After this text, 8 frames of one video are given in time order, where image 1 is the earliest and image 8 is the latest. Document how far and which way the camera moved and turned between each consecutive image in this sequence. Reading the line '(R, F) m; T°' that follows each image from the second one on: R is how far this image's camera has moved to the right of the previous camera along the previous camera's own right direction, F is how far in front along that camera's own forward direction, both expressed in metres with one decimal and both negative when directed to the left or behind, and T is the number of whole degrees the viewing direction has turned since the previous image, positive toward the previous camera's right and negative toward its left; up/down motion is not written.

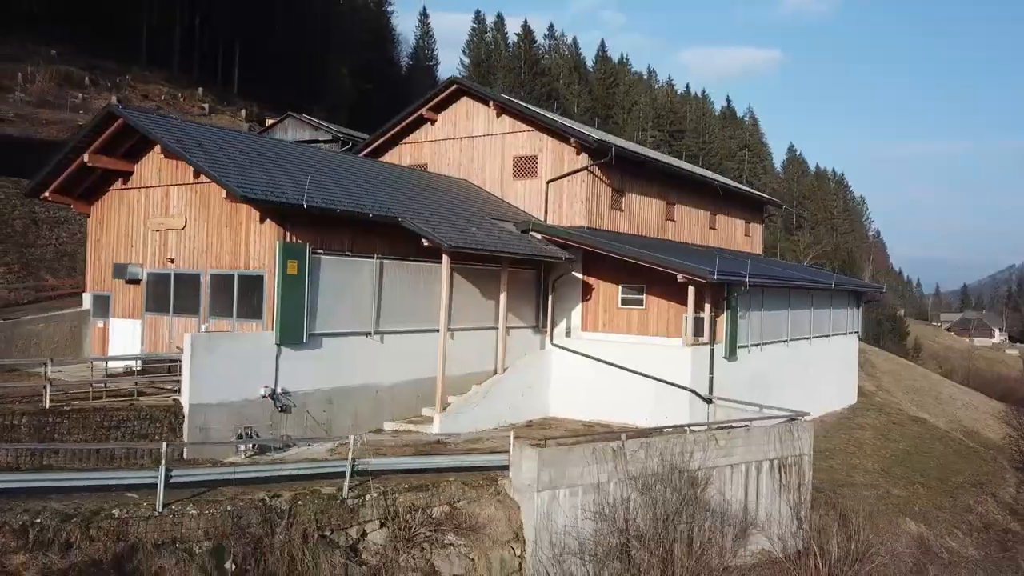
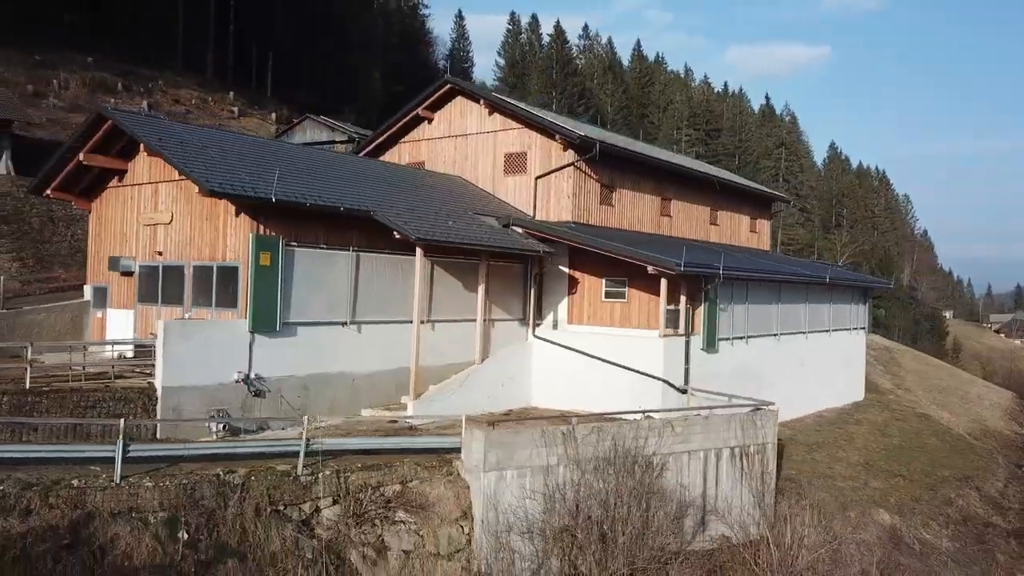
(+1.0, -0.3) m; -3°
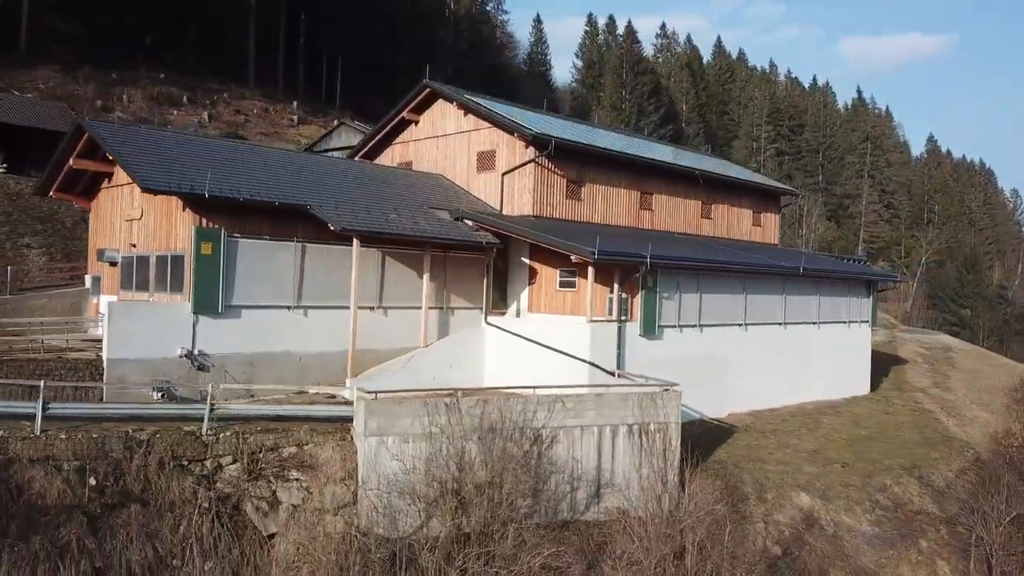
(+2.6, -0.6) m; -7°
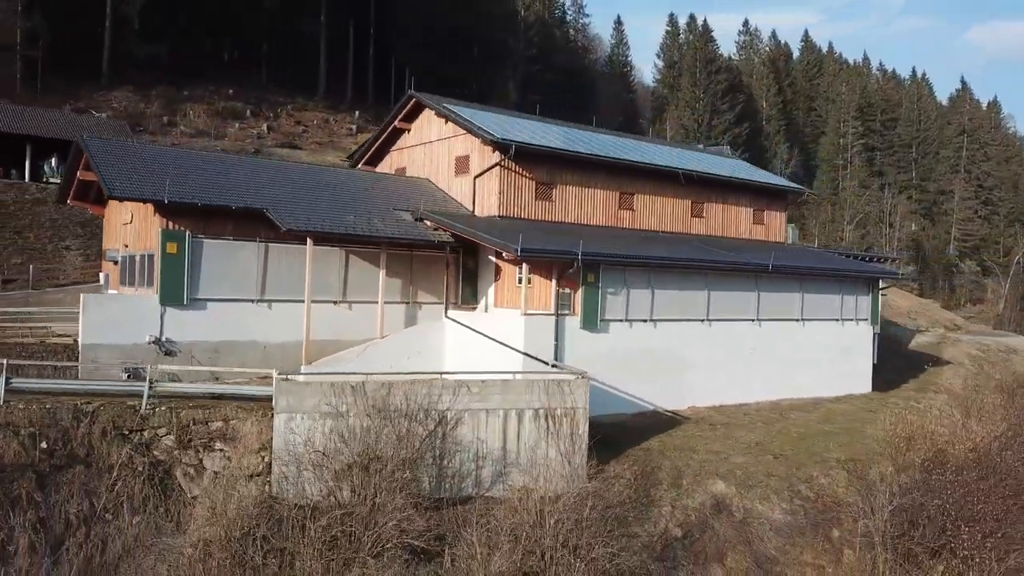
(+2.7, -0.7) m; -8°
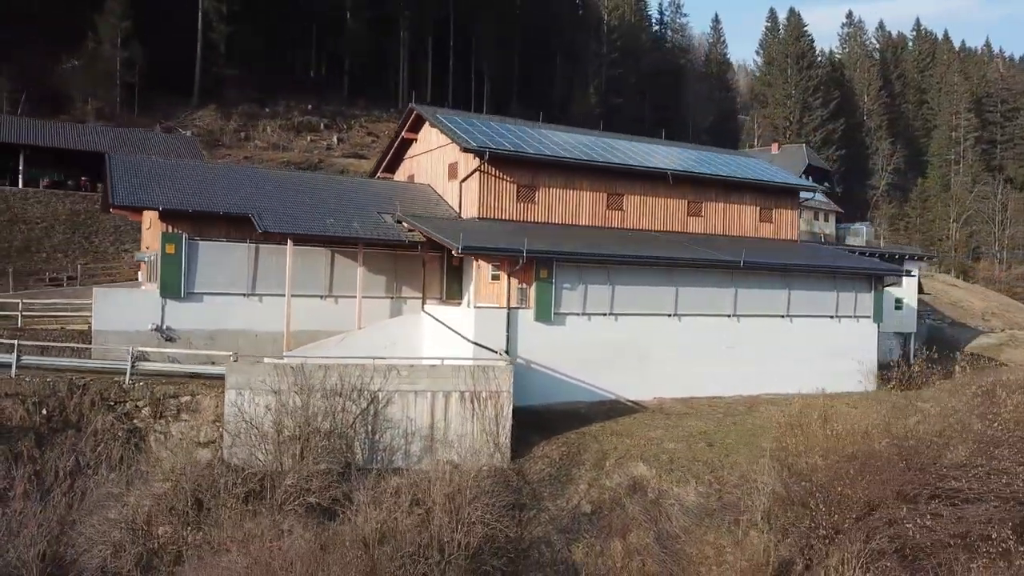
(+3.1, -0.9) m; -9°
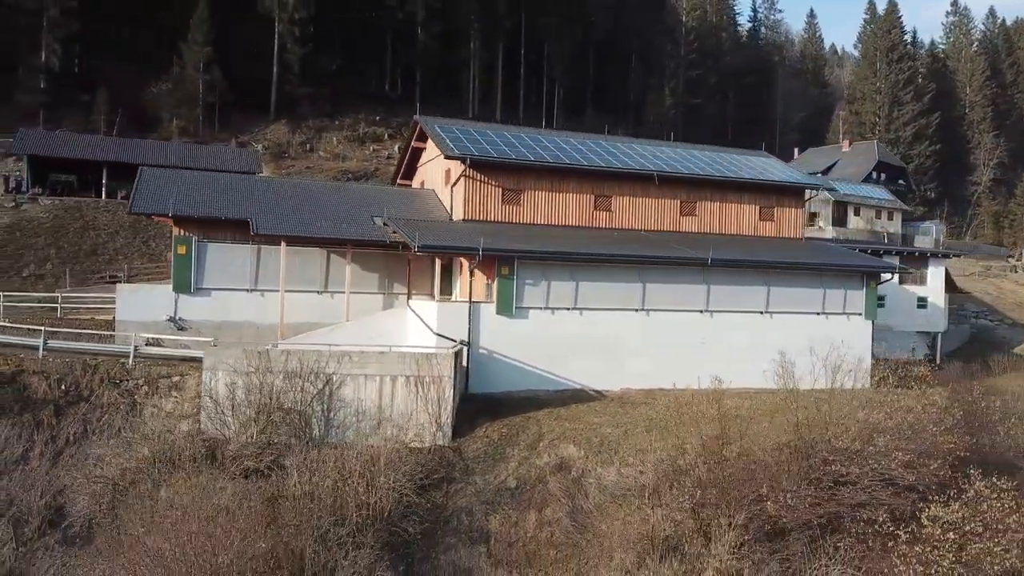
(+3.1, -1.0) m; -8°
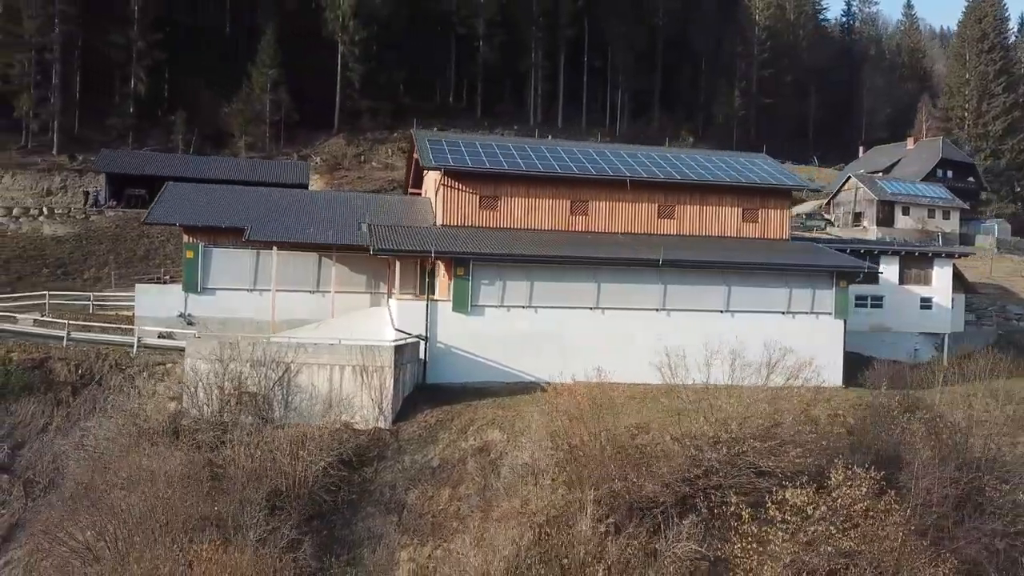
(+3.5, -1.1) m; -8°
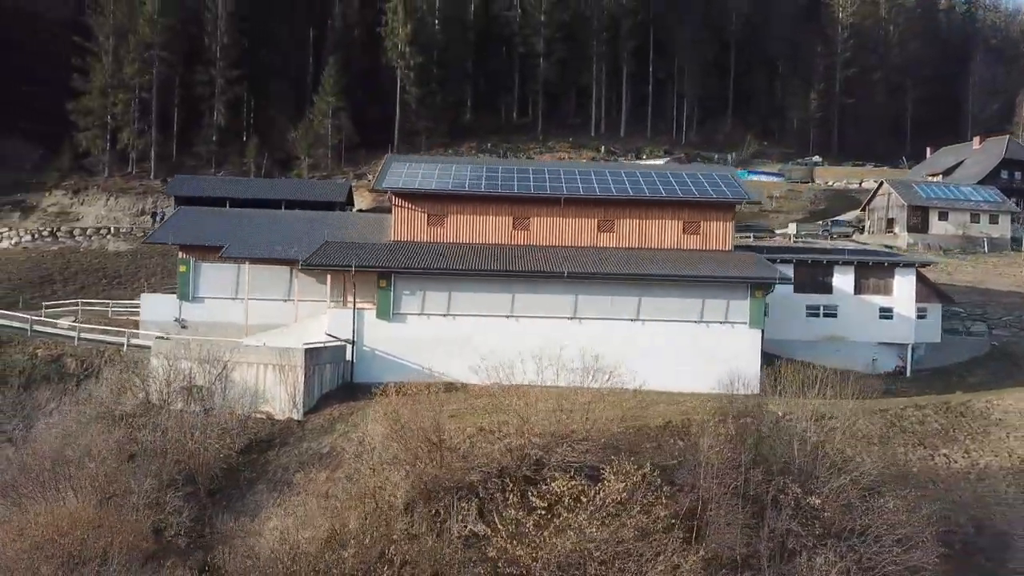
(+5.7, -1.3) m; -11°
